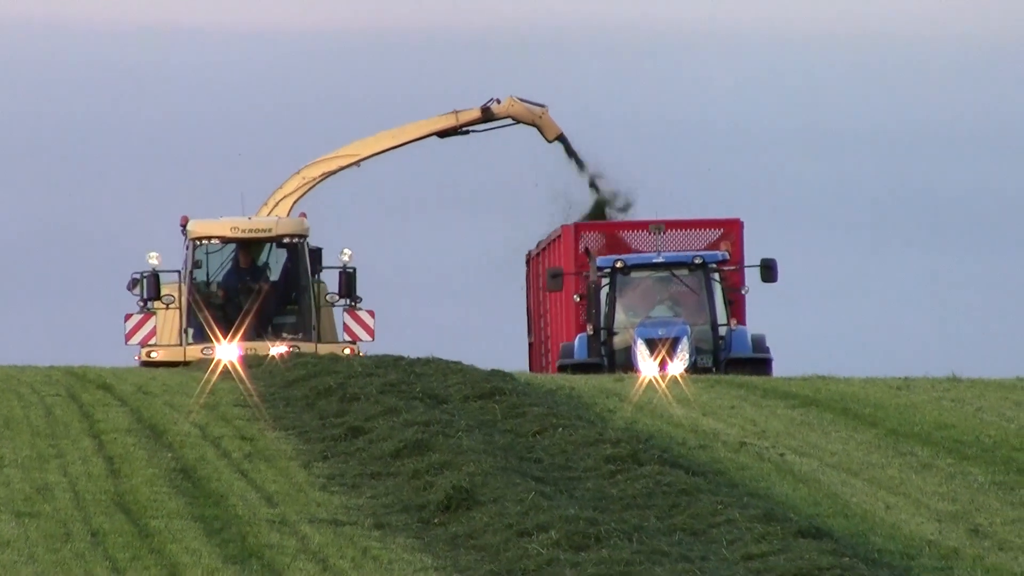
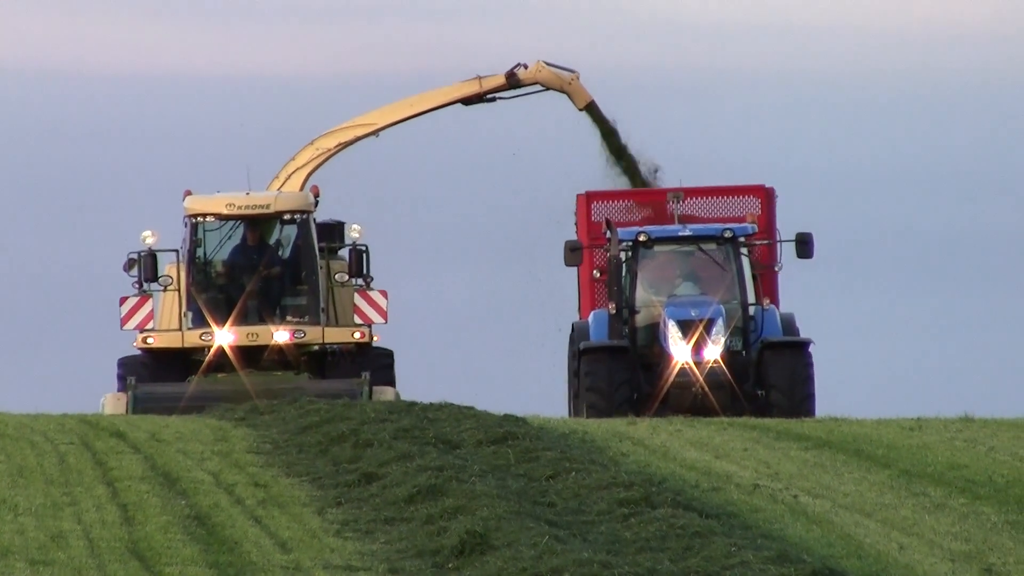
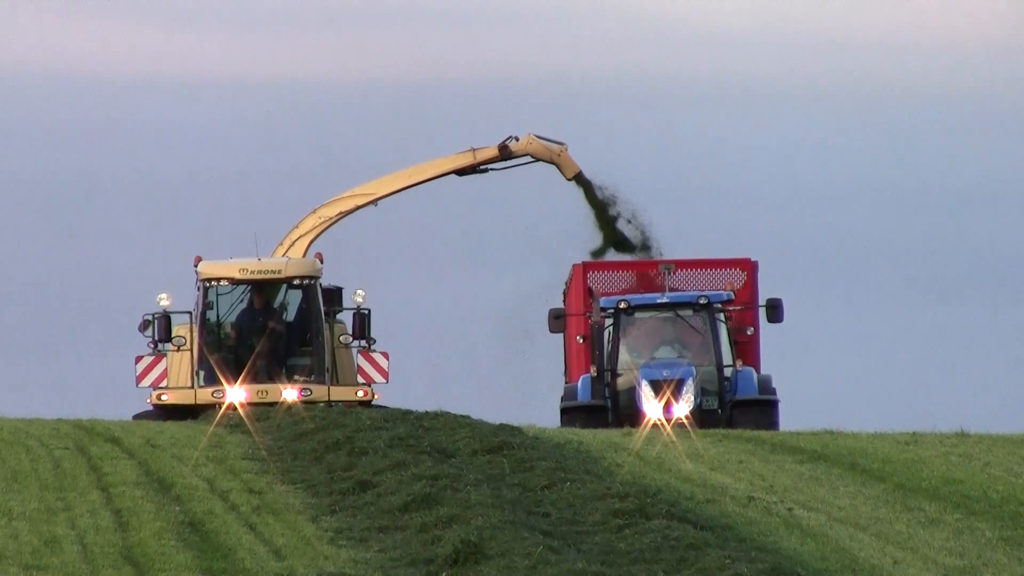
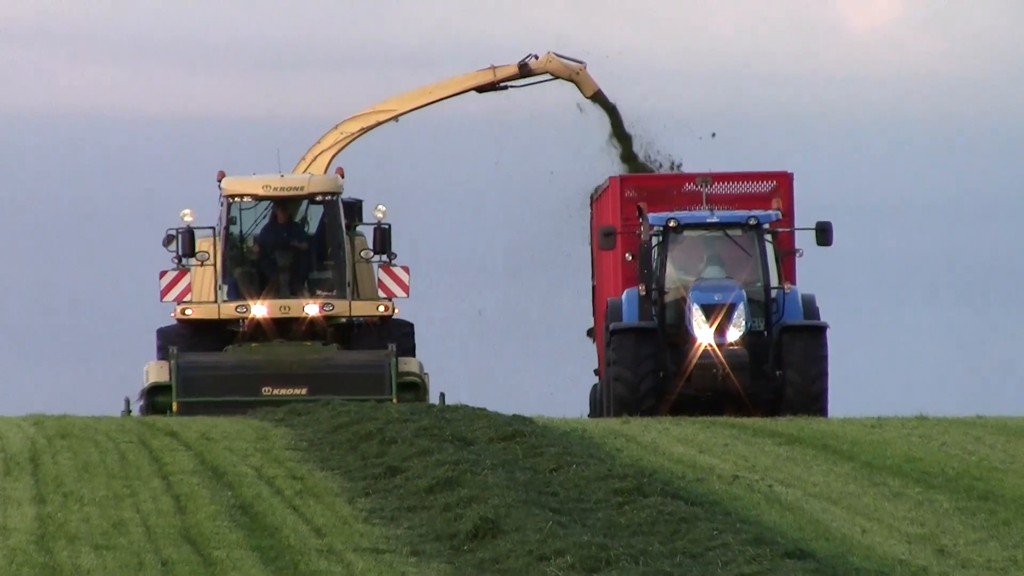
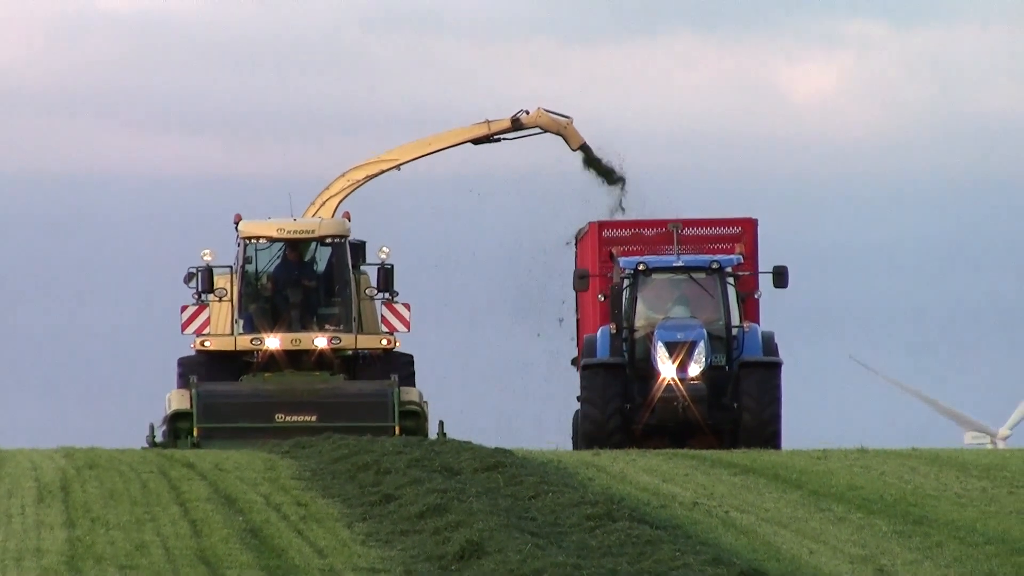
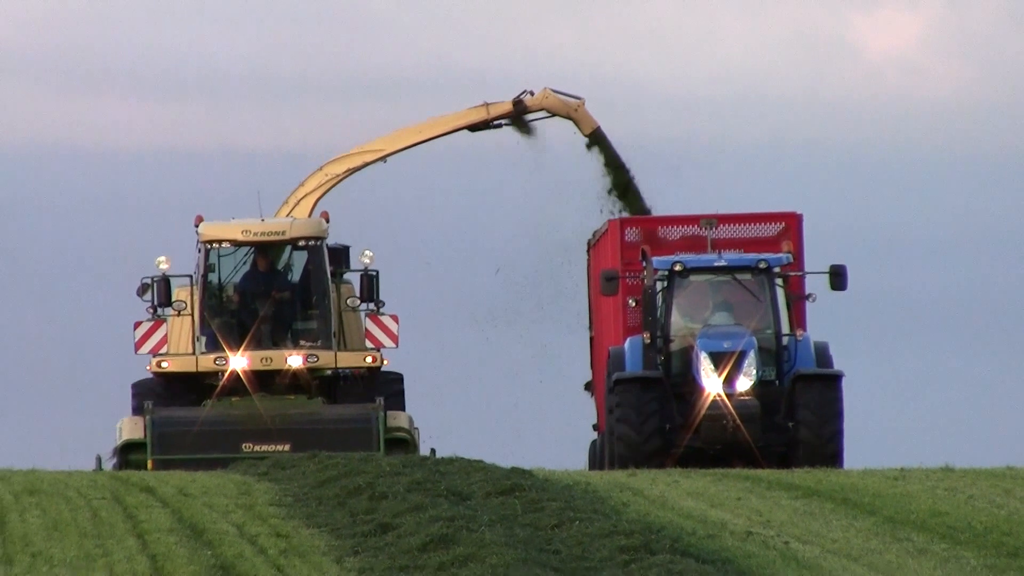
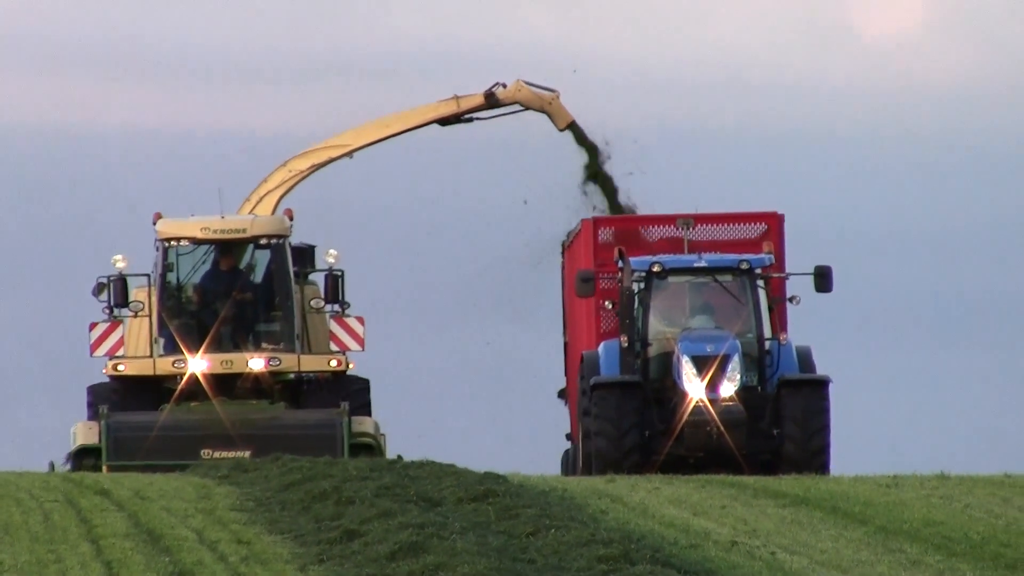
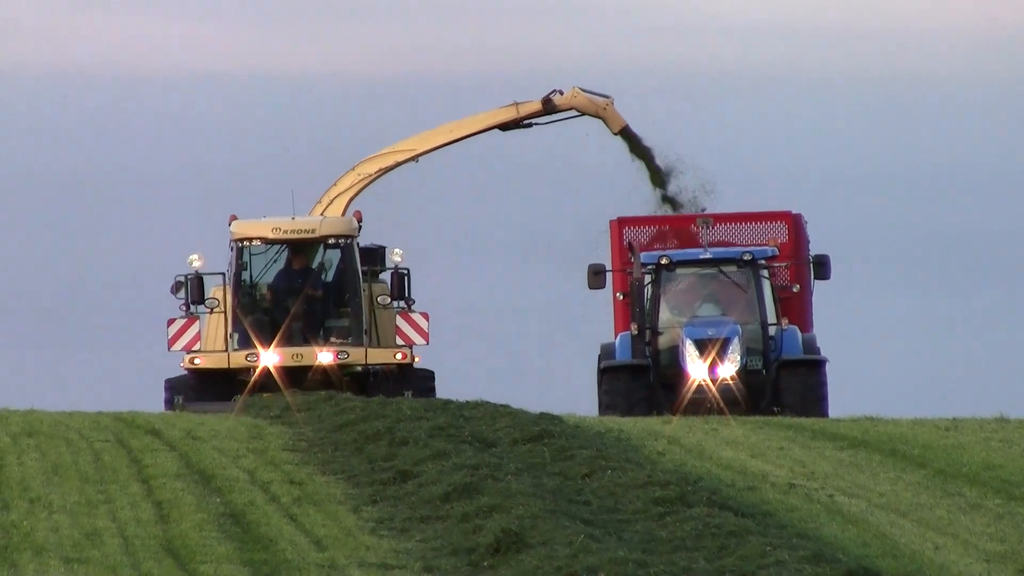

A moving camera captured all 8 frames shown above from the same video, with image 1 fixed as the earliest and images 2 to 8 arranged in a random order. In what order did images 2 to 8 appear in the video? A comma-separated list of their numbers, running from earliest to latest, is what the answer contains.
3, 8, 2, 7, 6, 4, 5
